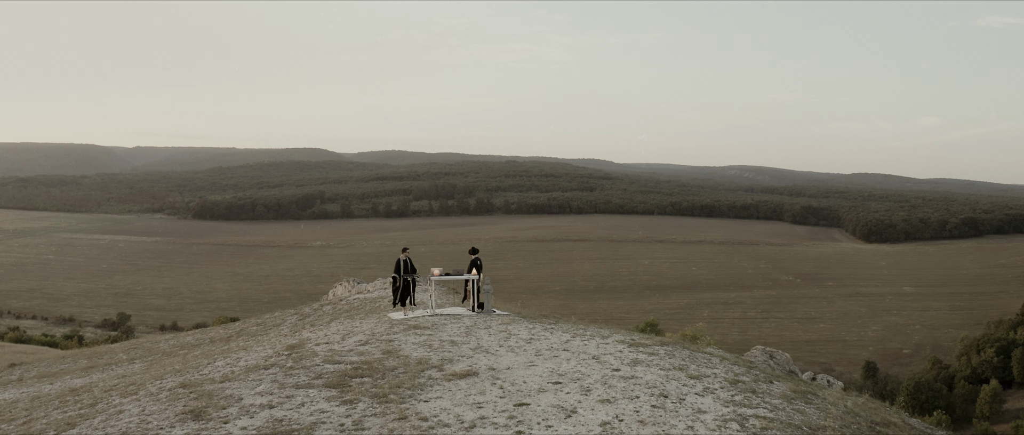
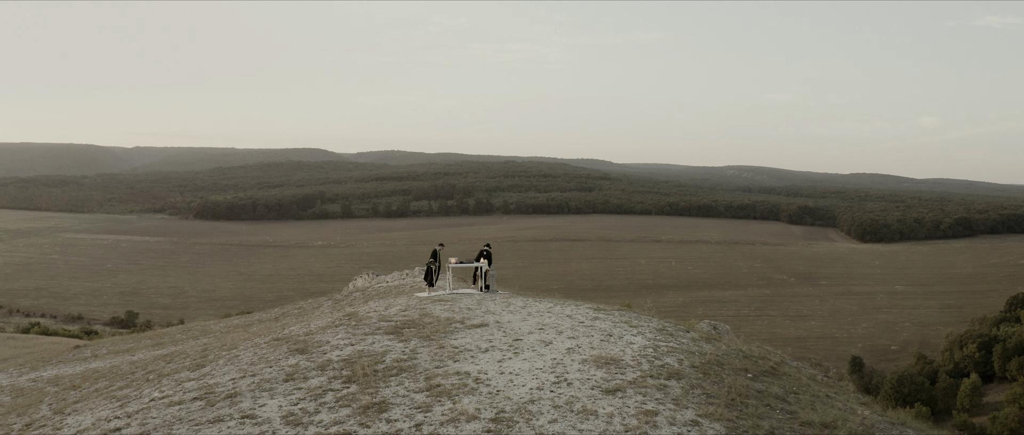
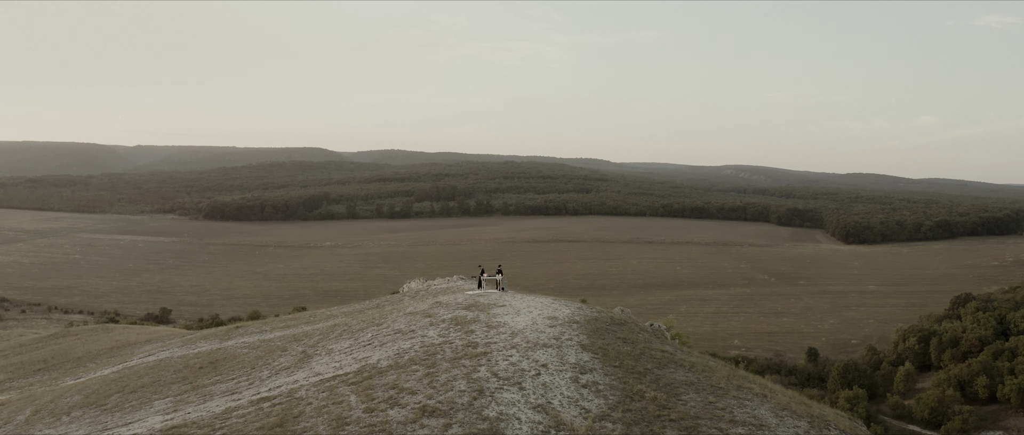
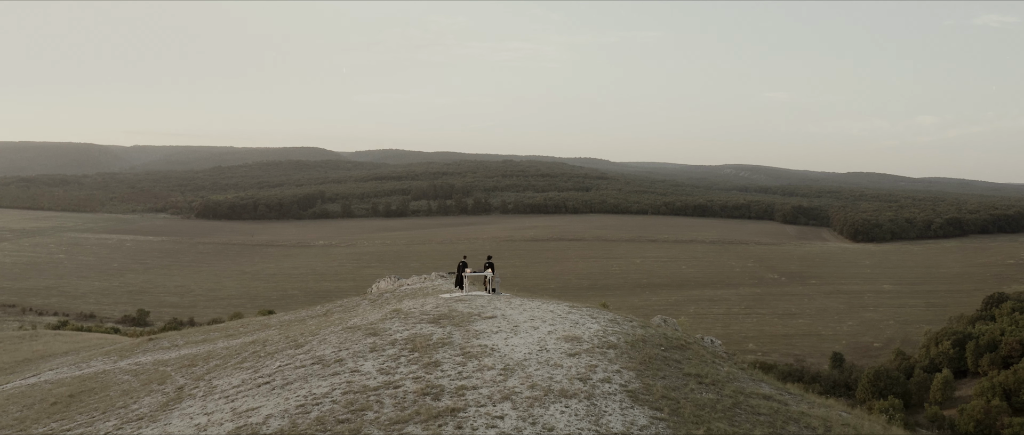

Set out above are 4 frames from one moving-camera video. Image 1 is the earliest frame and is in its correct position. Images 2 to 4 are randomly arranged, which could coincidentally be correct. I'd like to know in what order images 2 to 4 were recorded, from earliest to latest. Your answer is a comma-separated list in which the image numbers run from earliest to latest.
2, 4, 3
